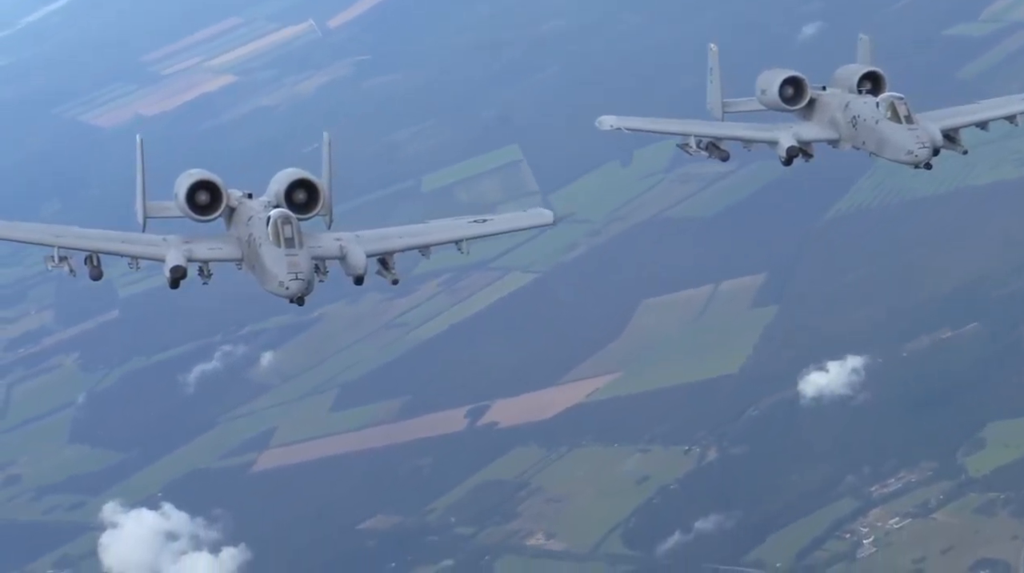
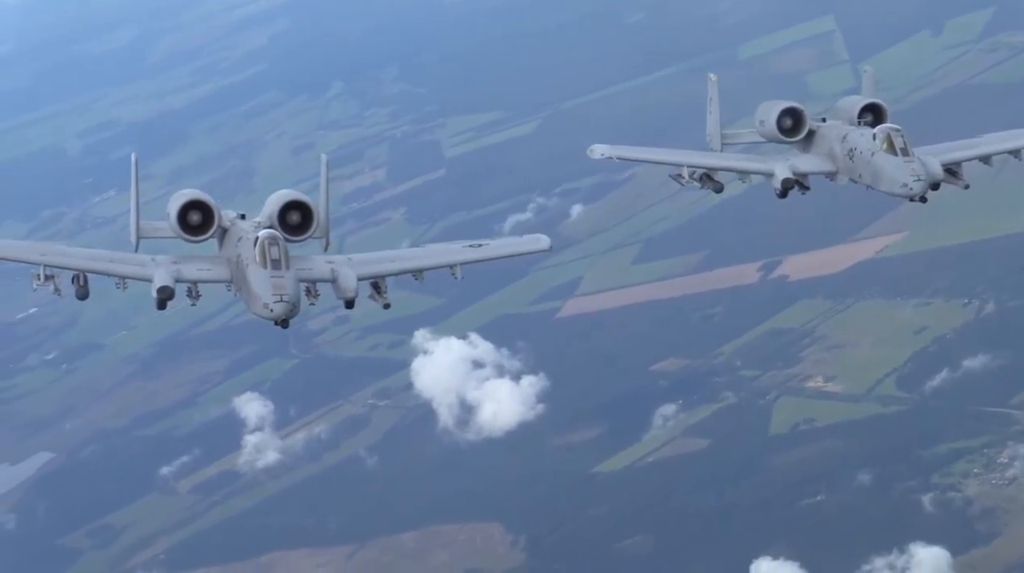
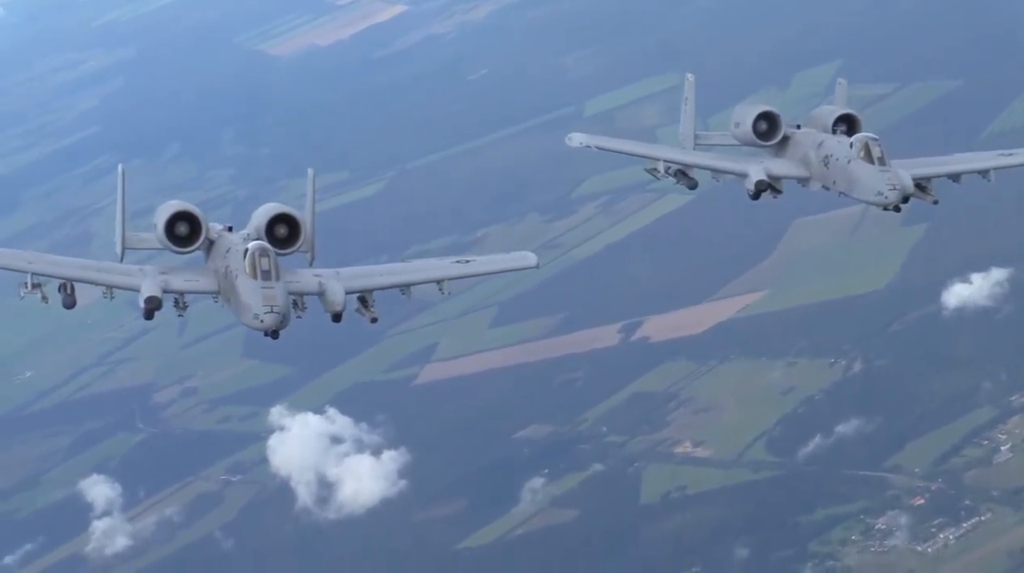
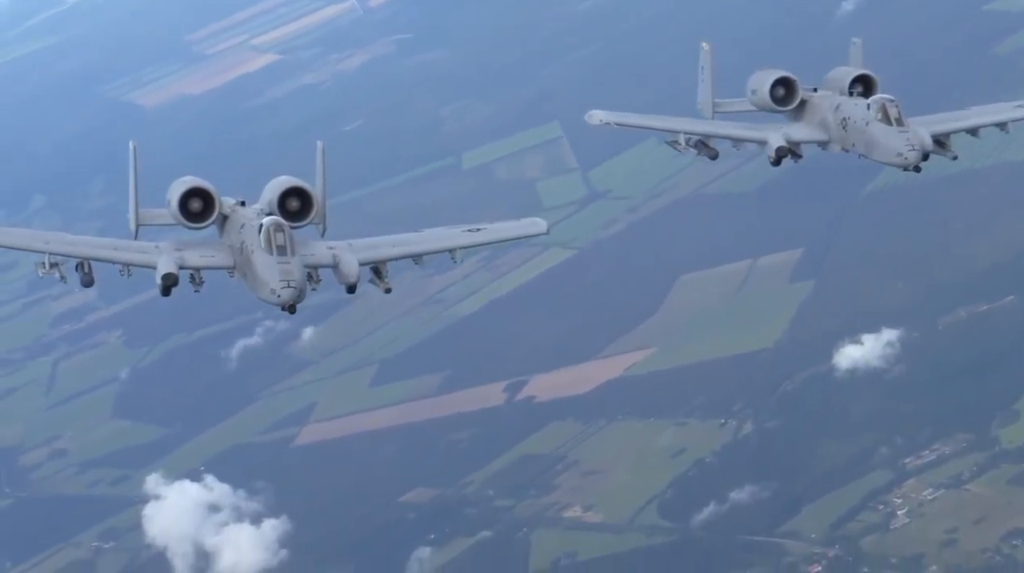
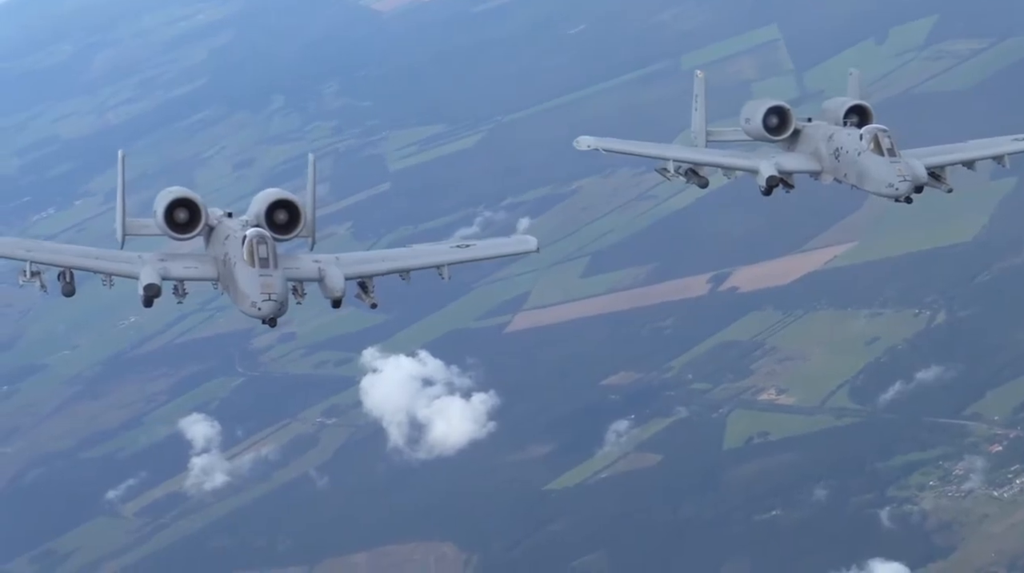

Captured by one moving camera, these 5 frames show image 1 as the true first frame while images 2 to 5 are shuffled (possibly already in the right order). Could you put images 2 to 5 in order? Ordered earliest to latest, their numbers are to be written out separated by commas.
4, 3, 5, 2
